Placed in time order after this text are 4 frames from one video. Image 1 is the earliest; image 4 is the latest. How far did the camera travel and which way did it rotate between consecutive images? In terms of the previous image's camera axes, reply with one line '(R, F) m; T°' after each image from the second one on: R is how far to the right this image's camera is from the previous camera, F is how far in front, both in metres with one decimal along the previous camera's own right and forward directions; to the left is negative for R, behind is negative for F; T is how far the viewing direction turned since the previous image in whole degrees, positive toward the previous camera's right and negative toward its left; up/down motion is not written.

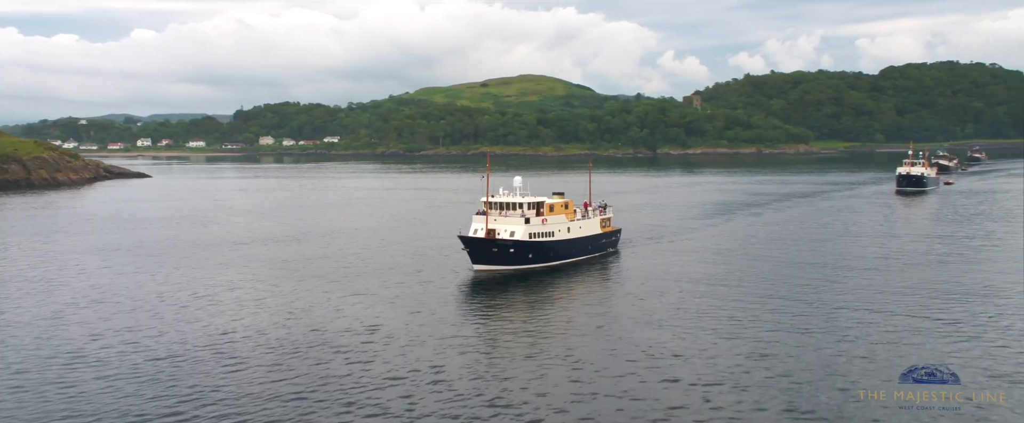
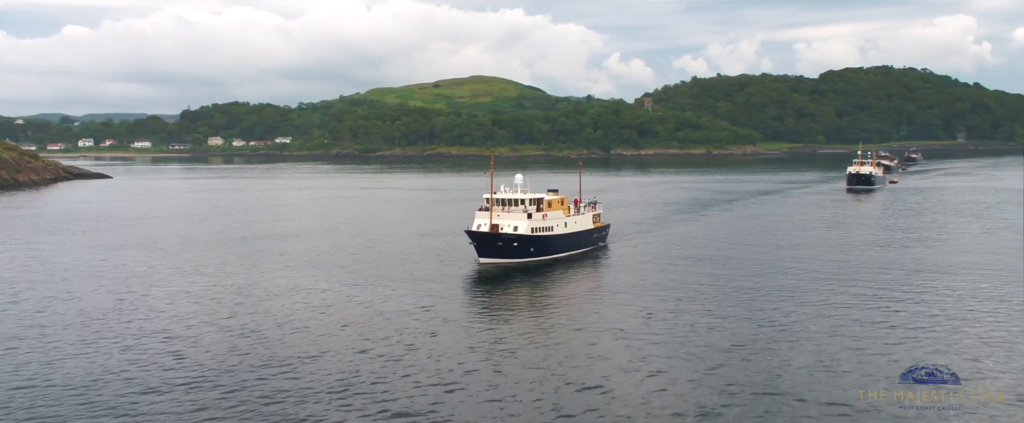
(-4.5, -3.8) m; +4°
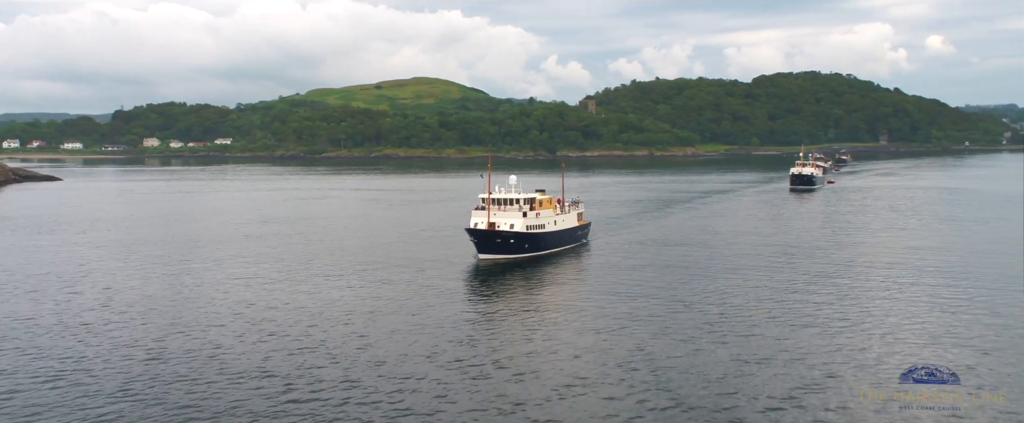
(-5.2, -4.3) m; +5°
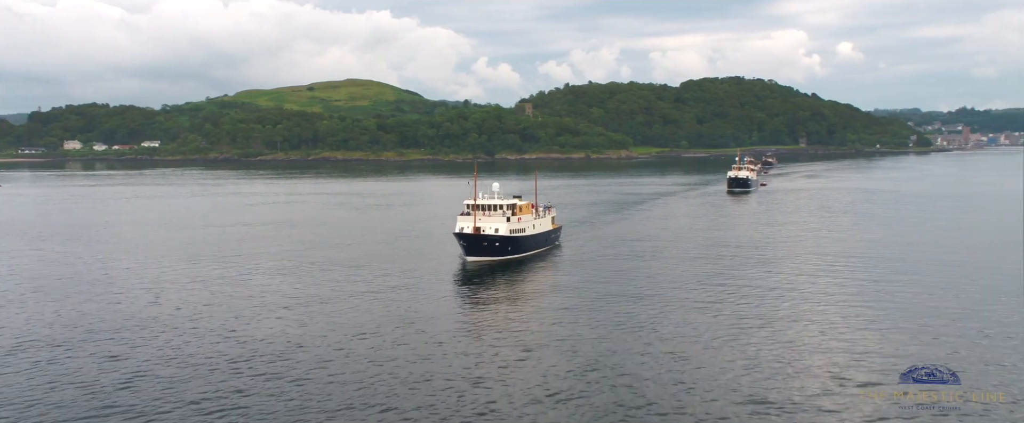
(-5.2, -4.5) m; +5°
